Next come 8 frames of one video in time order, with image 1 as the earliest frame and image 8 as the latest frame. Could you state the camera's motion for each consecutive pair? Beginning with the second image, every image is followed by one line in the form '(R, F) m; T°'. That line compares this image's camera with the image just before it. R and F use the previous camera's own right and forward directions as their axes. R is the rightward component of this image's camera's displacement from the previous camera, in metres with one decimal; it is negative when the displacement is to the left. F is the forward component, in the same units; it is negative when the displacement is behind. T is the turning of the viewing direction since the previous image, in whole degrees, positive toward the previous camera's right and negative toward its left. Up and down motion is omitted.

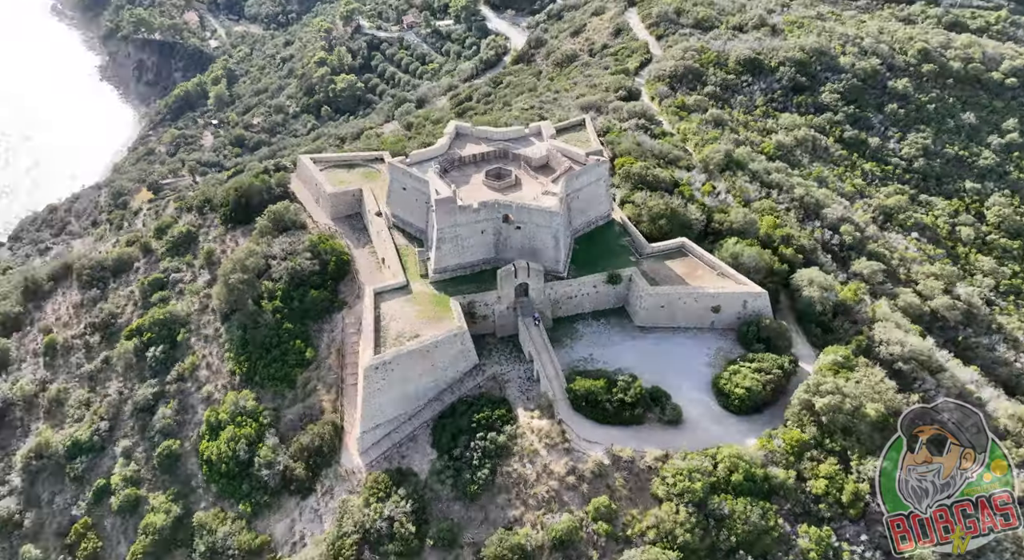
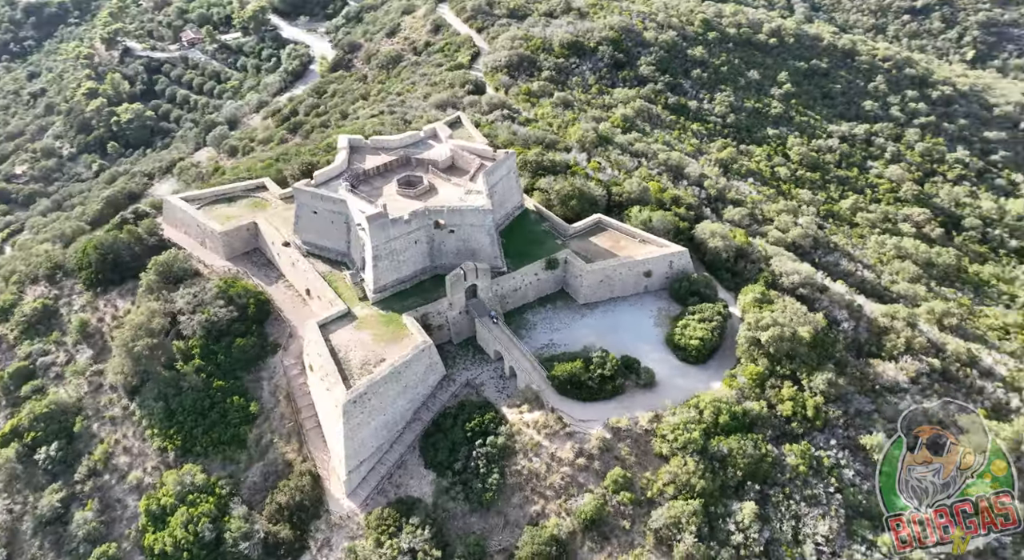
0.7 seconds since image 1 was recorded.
(-4.4, +0.7) m; +15°
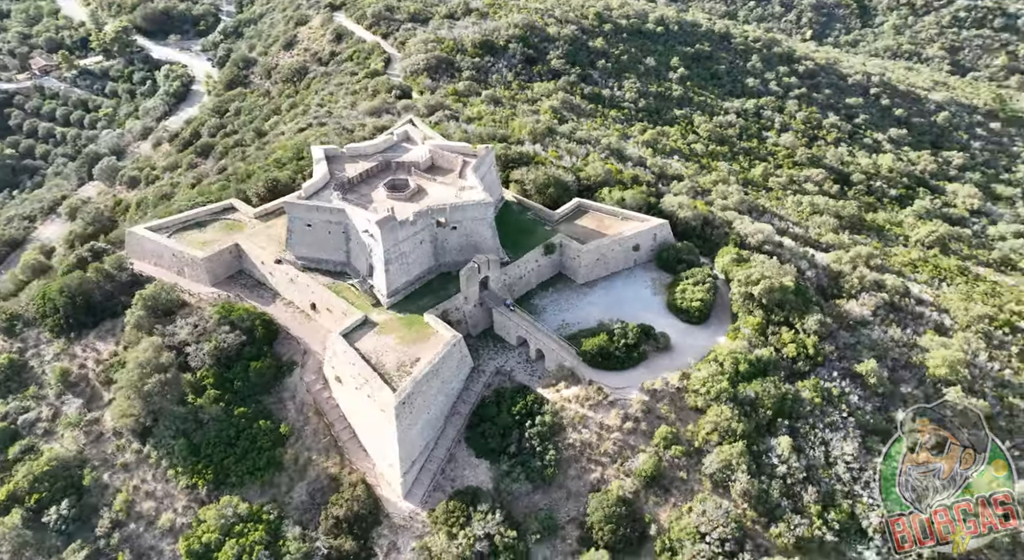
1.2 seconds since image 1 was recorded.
(-4.5, -0.5) m; +9°
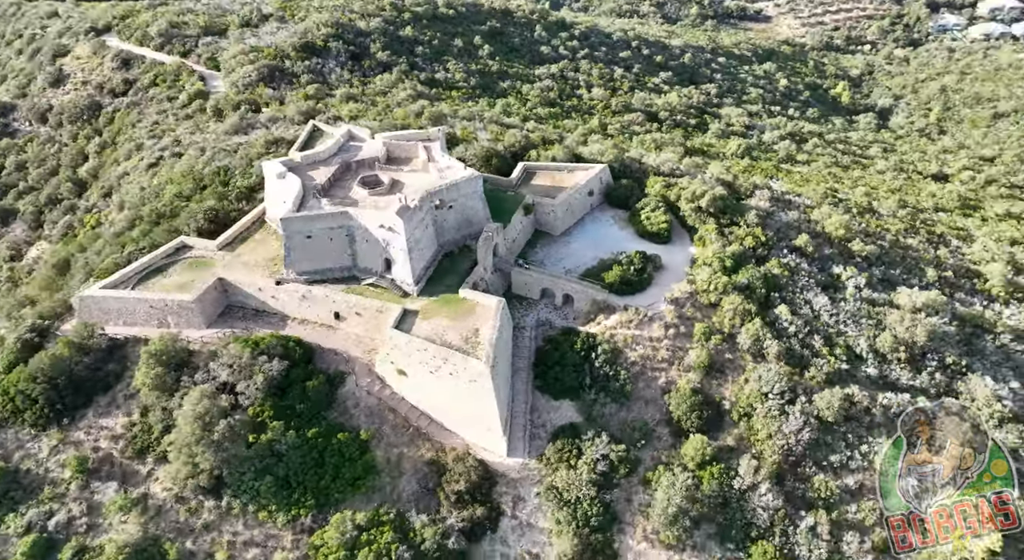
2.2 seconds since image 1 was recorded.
(-9.0, -0.6) m; +17°
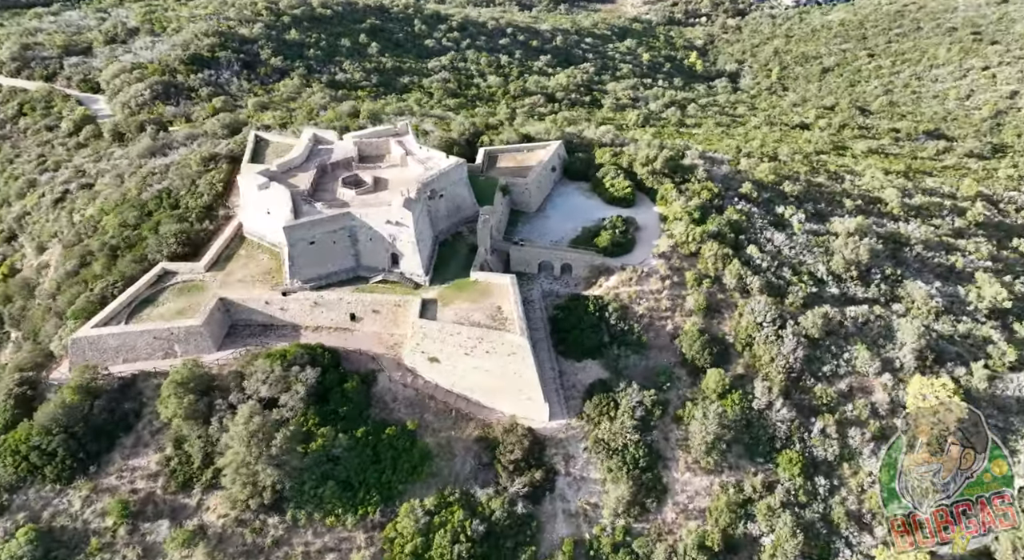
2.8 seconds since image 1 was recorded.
(-5.0, -0.7) m; +10°
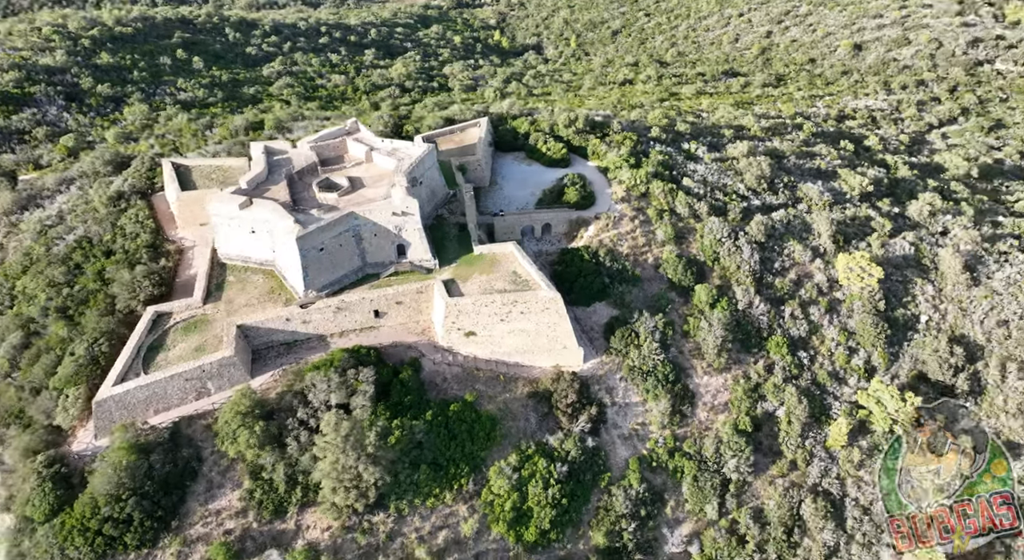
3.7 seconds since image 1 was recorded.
(-7.3, -0.7) m; +14°
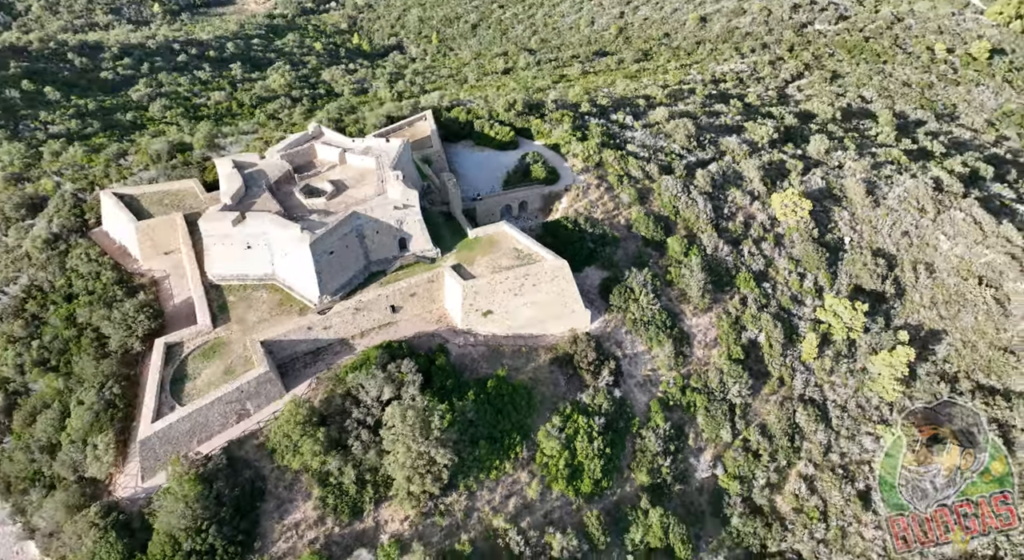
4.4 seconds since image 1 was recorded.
(-5.2, -0.6) m; +10°
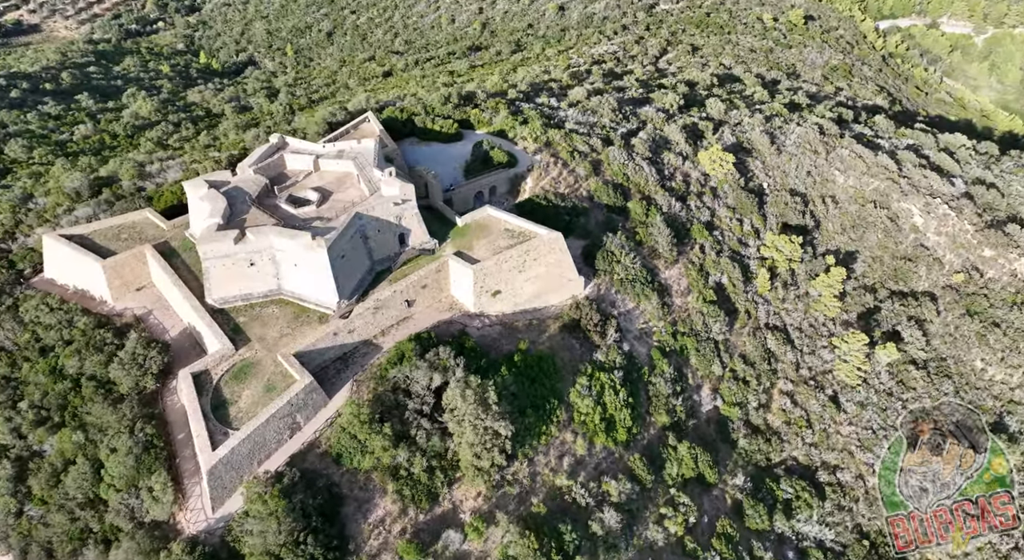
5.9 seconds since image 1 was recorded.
(-5.2, -0.7) m; +10°
